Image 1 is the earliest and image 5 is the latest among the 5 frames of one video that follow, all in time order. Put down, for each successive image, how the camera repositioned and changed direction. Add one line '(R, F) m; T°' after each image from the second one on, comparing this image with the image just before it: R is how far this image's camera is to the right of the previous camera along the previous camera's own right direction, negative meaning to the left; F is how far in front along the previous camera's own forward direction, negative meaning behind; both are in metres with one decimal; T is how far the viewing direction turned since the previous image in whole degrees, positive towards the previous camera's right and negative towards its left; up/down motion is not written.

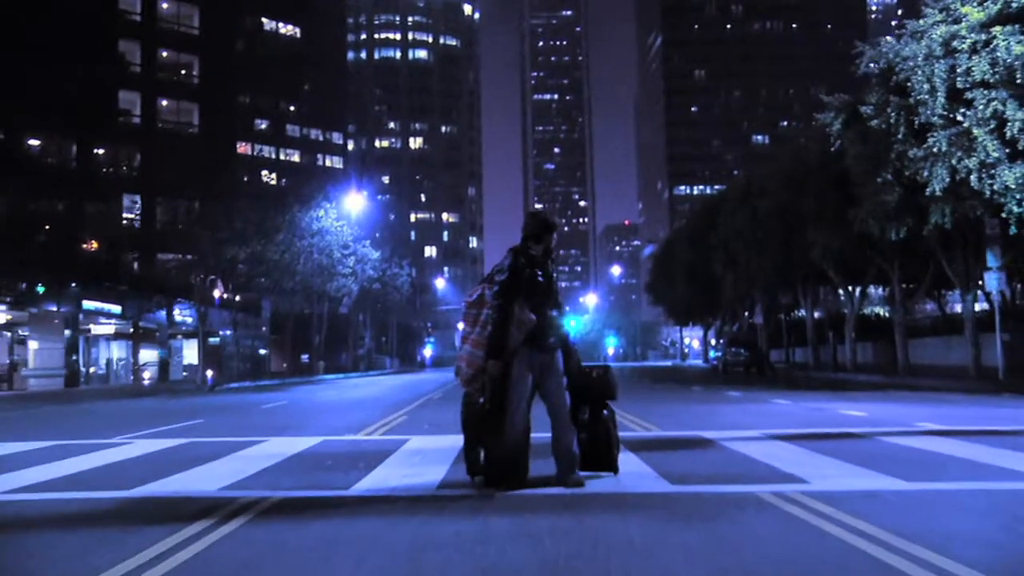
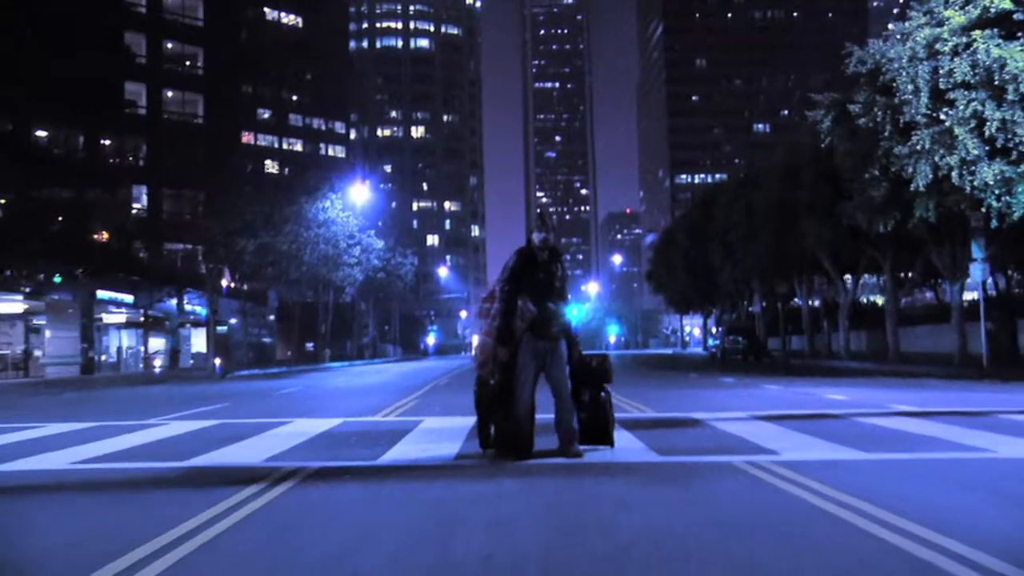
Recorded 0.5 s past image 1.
(-0.1, -1.2) m; 0°
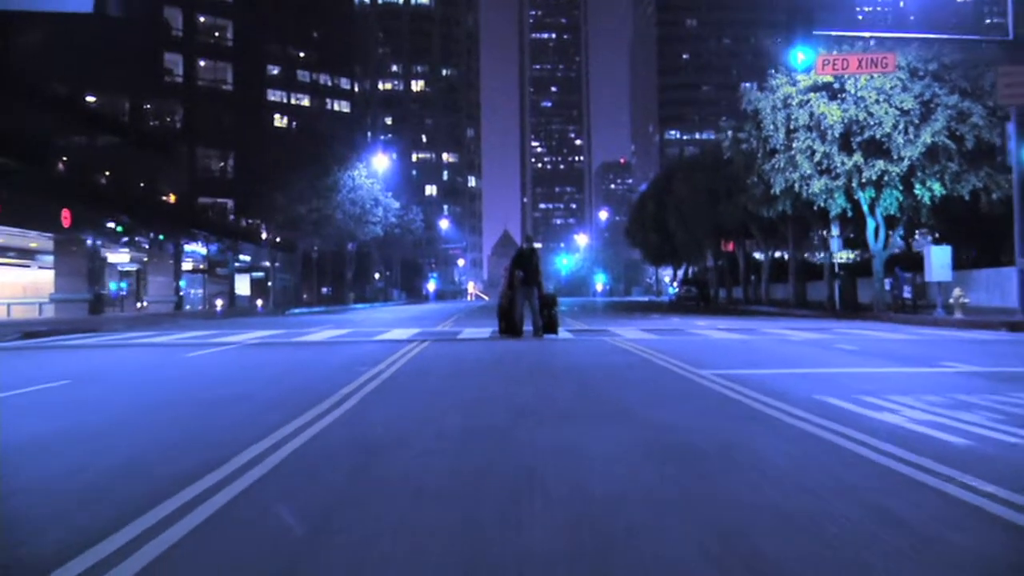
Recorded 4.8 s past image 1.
(-0.2, -12.6) m; 0°
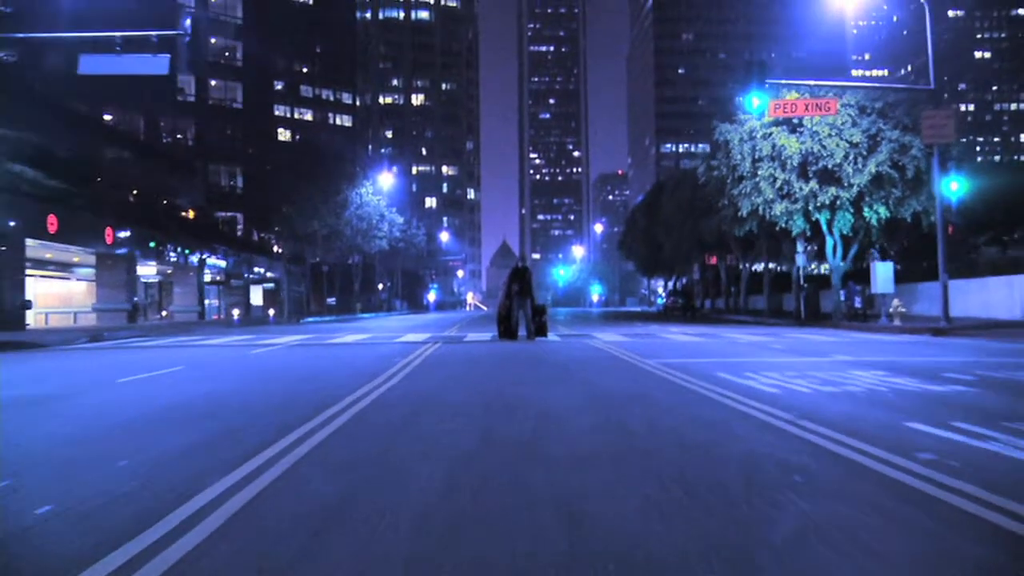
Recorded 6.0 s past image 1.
(0.0, -4.6) m; 0°
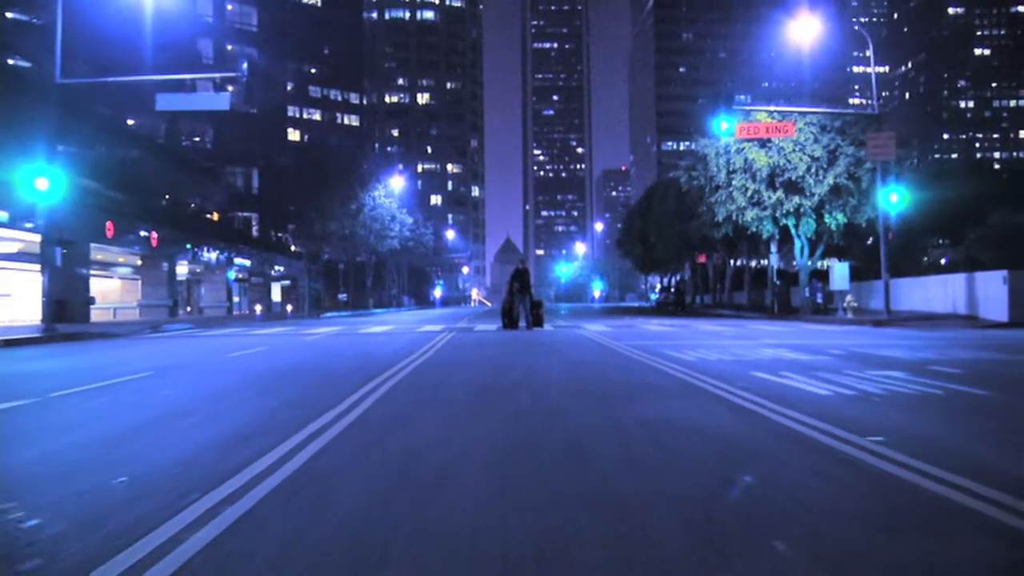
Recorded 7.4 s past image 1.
(+0.1, -5.2) m; 0°
